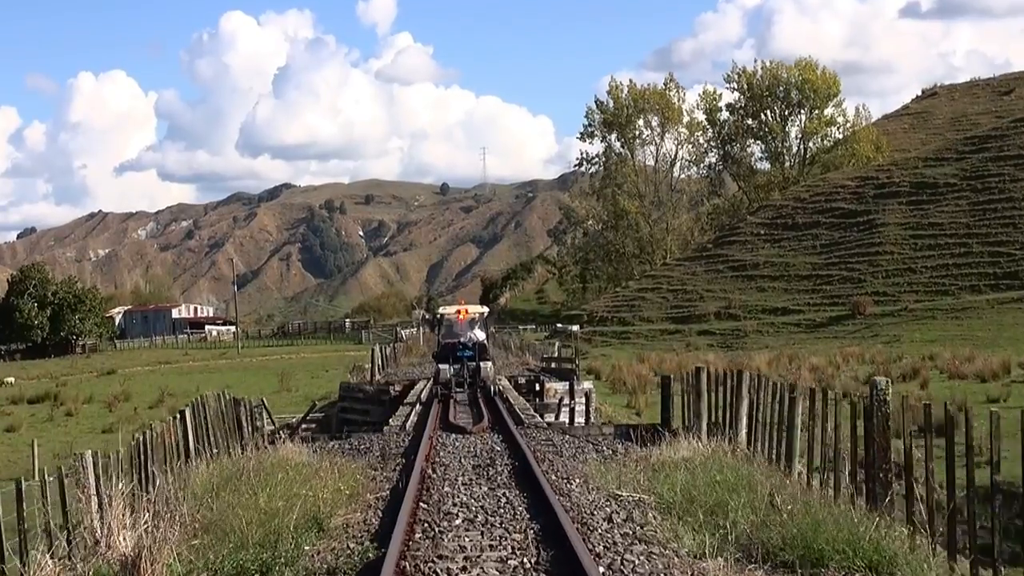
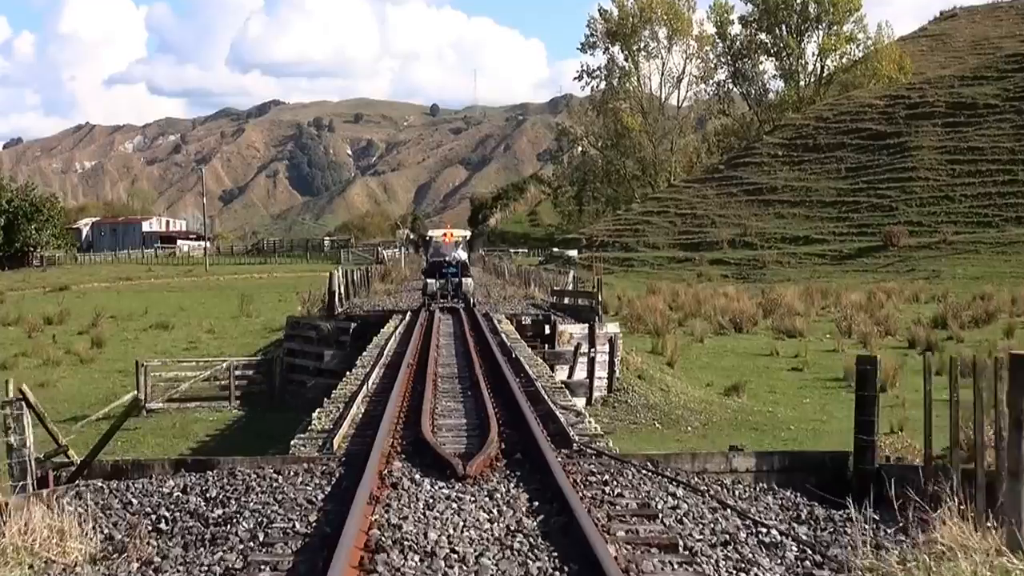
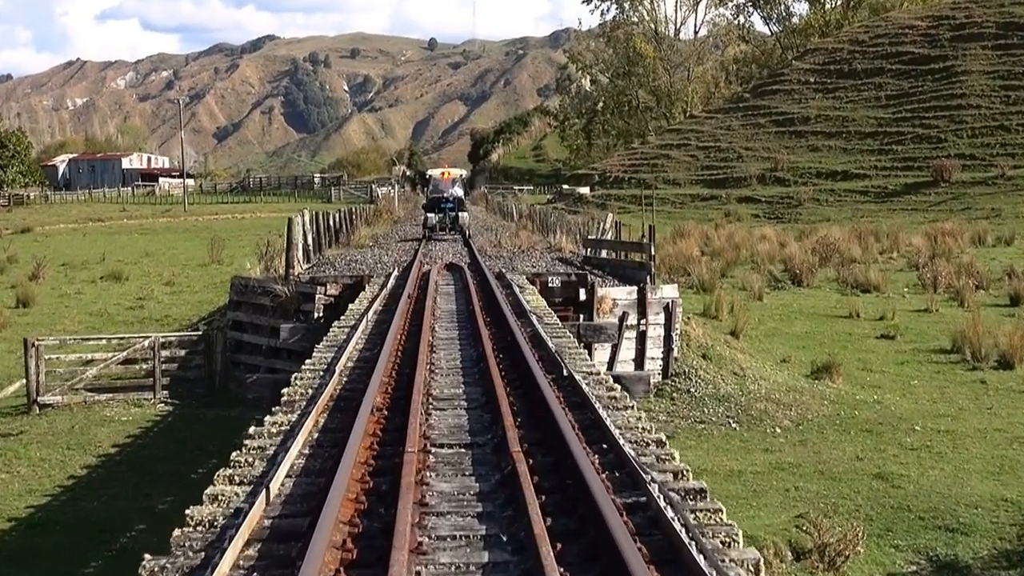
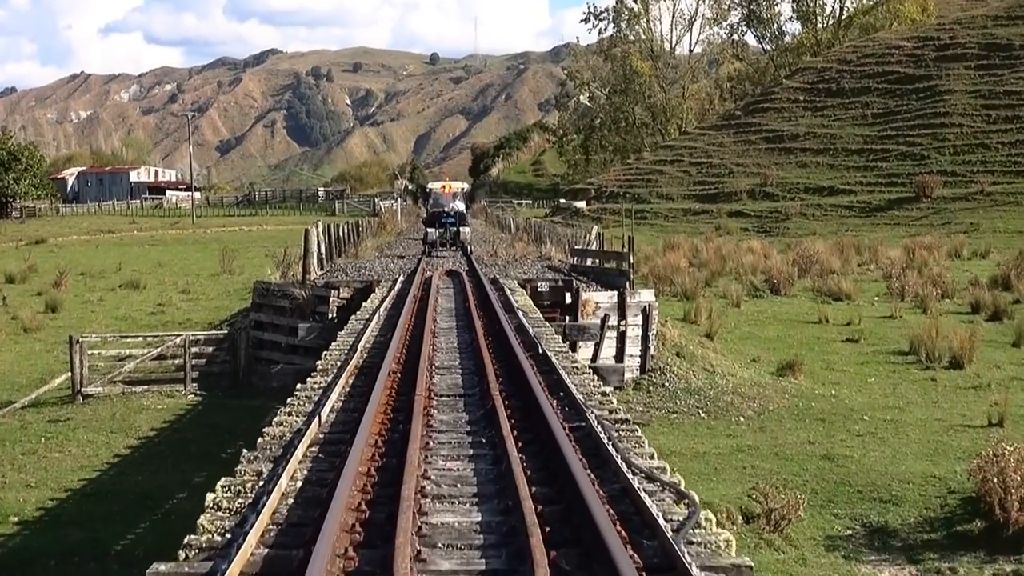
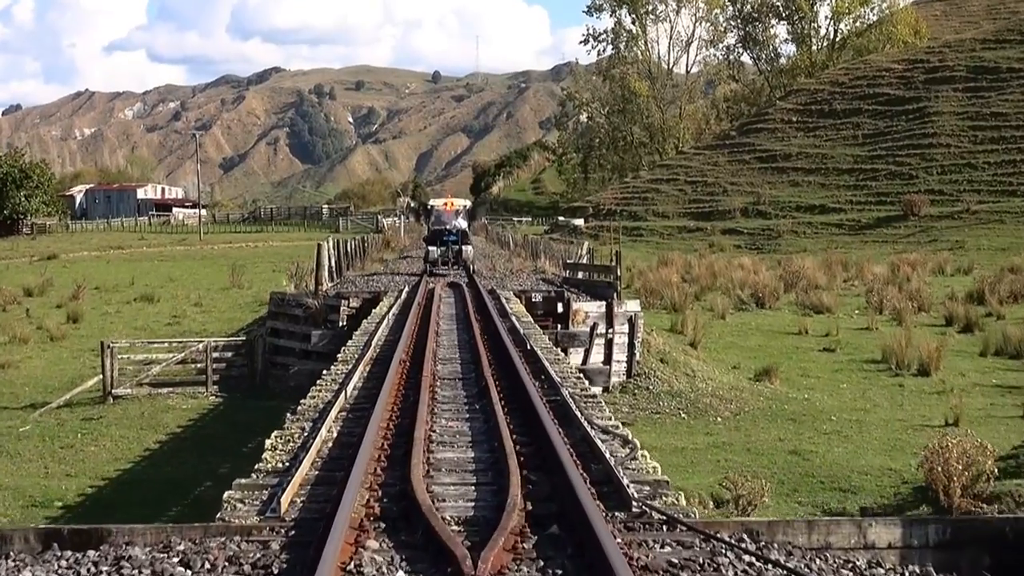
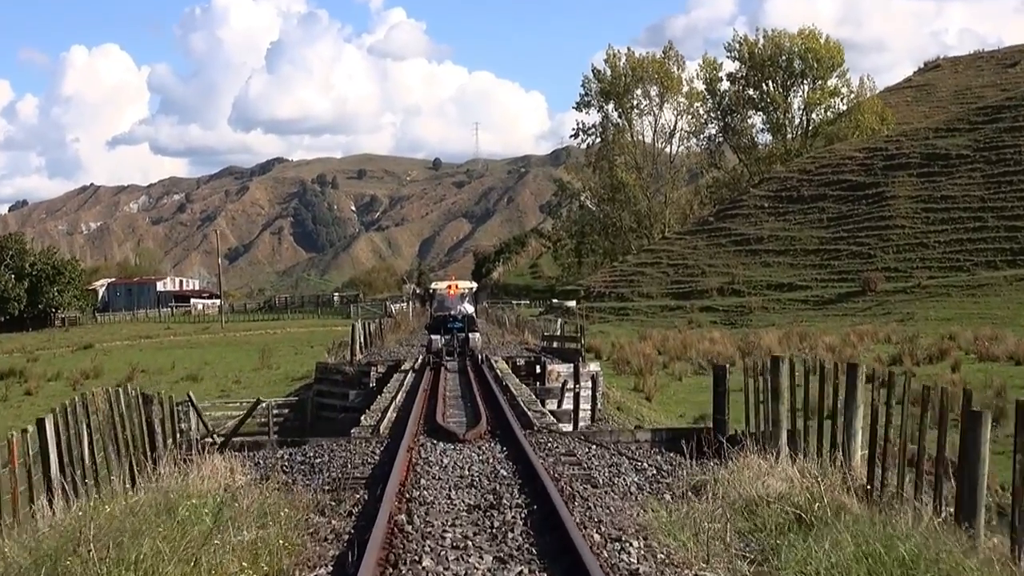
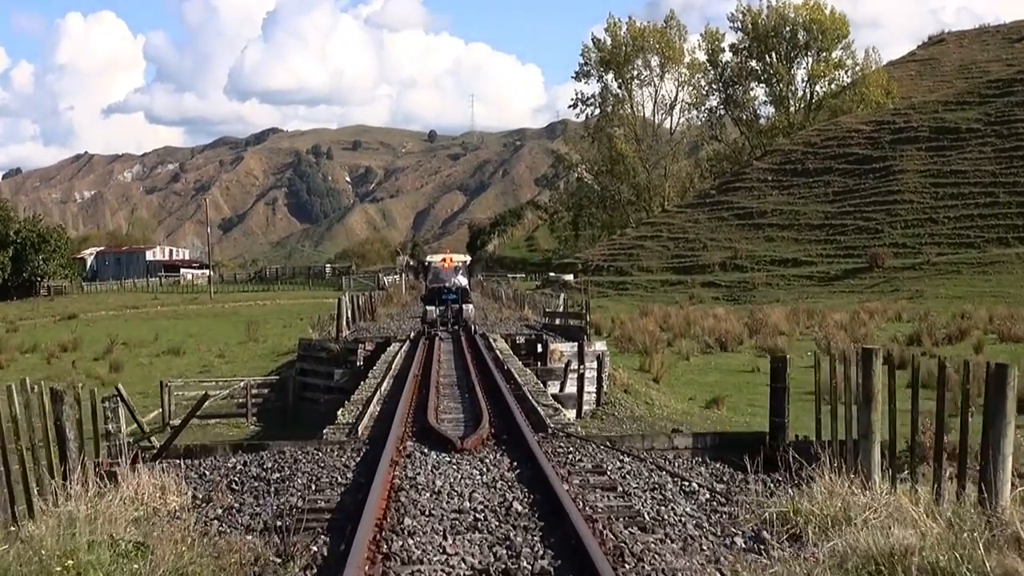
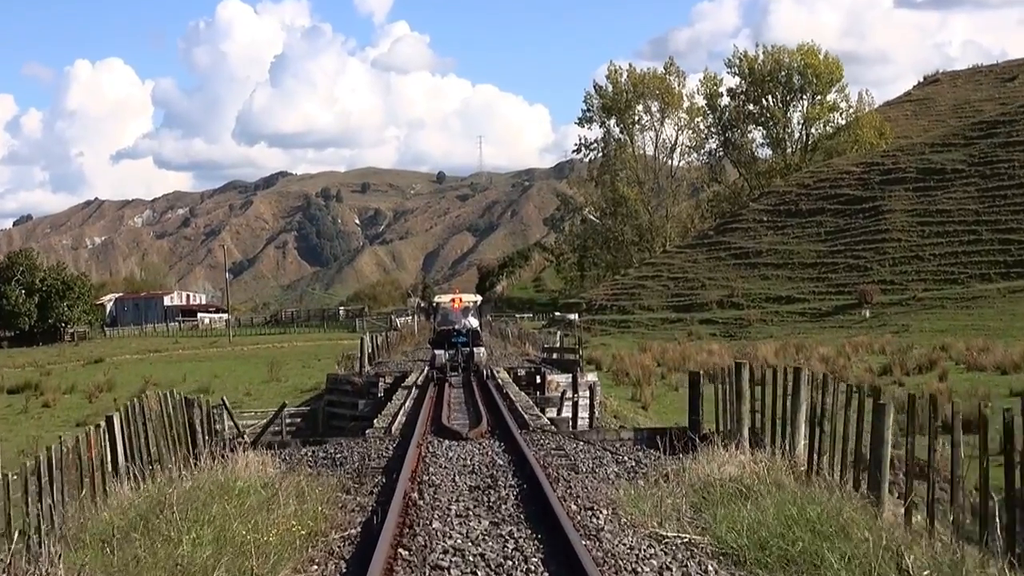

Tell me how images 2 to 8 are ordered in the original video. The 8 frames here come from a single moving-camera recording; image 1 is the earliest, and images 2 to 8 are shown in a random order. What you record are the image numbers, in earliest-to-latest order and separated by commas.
8, 6, 7, 2, 5, 4, 3
